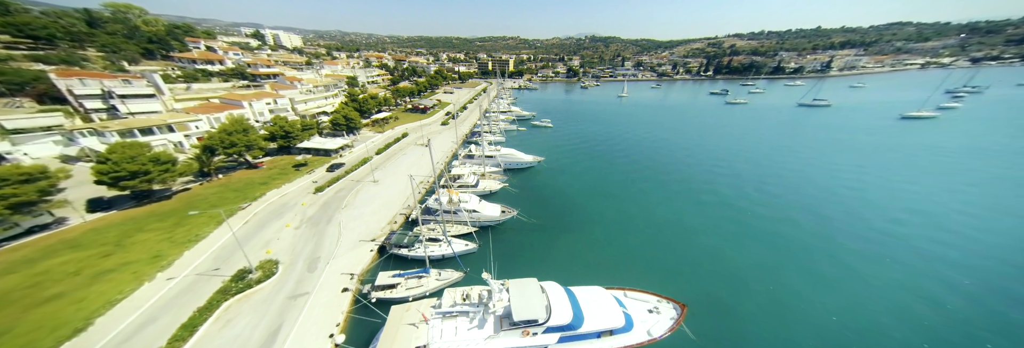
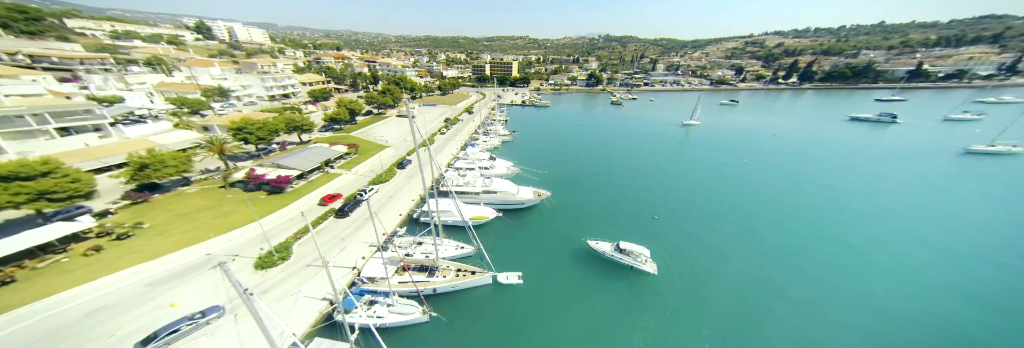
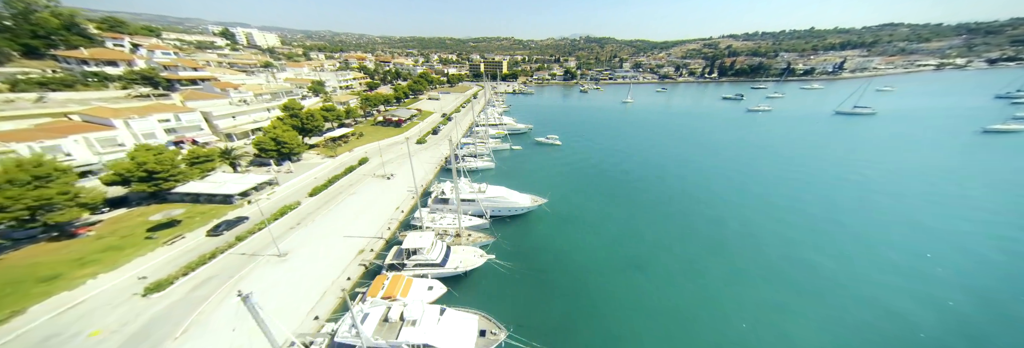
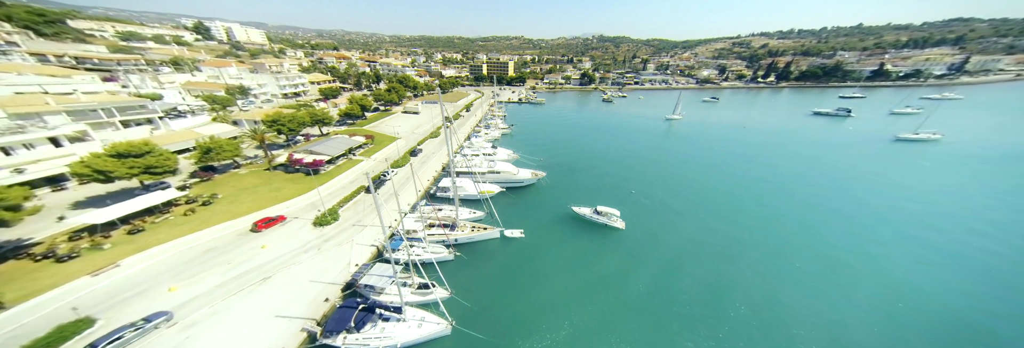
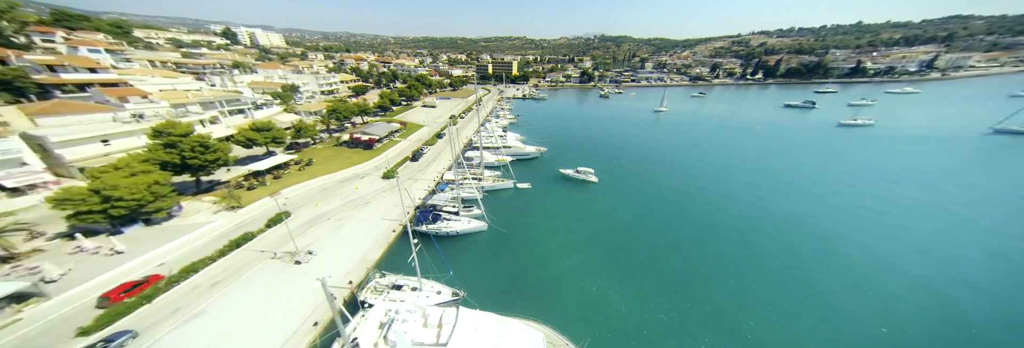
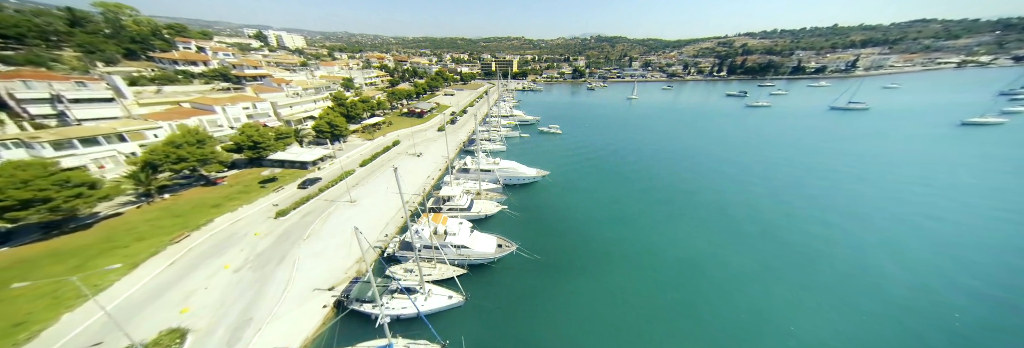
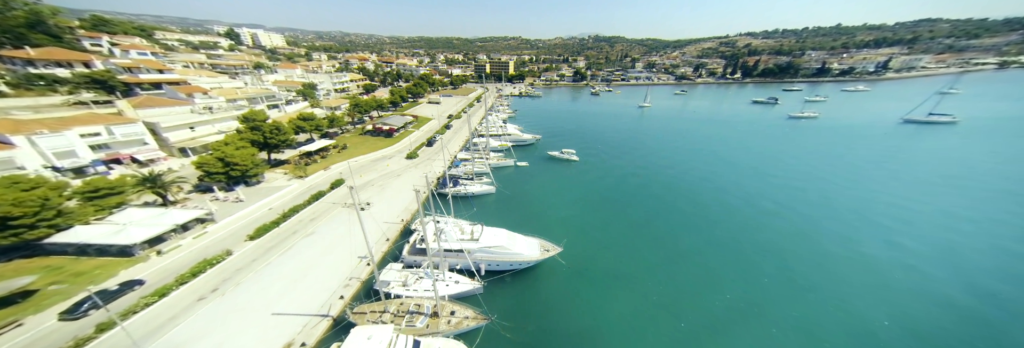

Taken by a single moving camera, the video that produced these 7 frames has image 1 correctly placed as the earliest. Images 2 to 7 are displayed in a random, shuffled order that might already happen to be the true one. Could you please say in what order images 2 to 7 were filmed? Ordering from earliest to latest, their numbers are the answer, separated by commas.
6, 3, 7, 5, 4, 2
